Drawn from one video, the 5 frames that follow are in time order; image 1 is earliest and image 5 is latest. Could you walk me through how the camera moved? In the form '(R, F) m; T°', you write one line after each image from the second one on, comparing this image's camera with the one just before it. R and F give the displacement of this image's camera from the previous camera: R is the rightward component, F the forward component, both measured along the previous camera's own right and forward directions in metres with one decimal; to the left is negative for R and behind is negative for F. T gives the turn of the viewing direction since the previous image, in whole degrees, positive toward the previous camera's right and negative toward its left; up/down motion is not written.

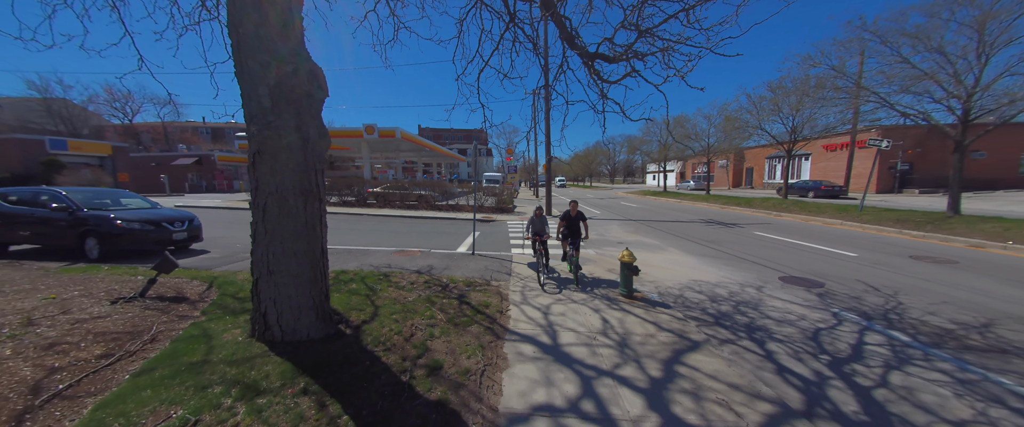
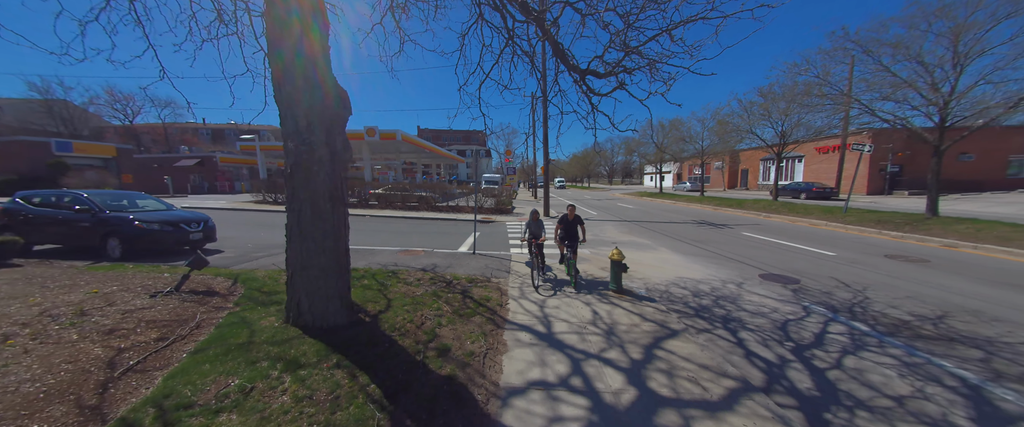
(0.0, -0.3) m; 0°
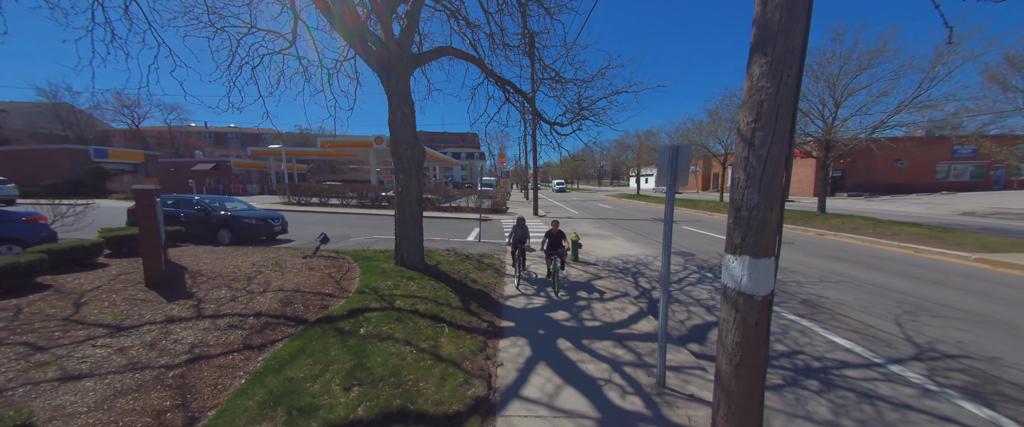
(-0.1, -2.5) m; +1°
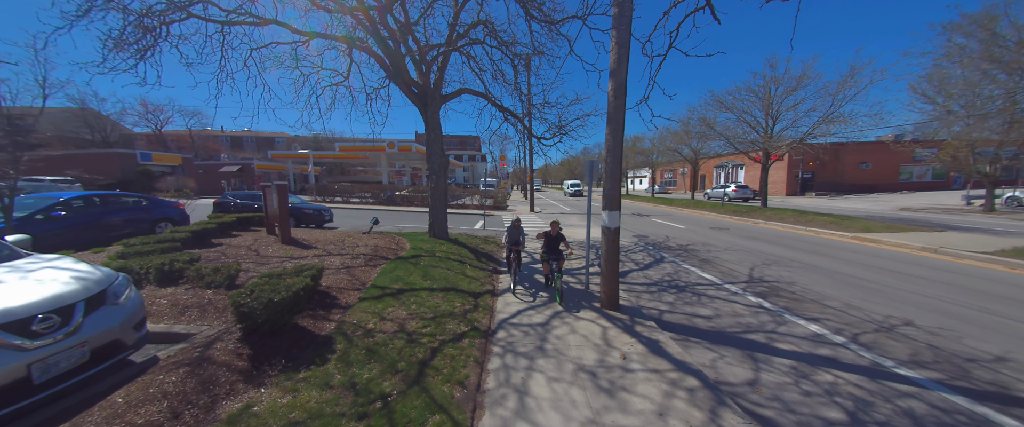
(+0.1, -2.5) m; 0°
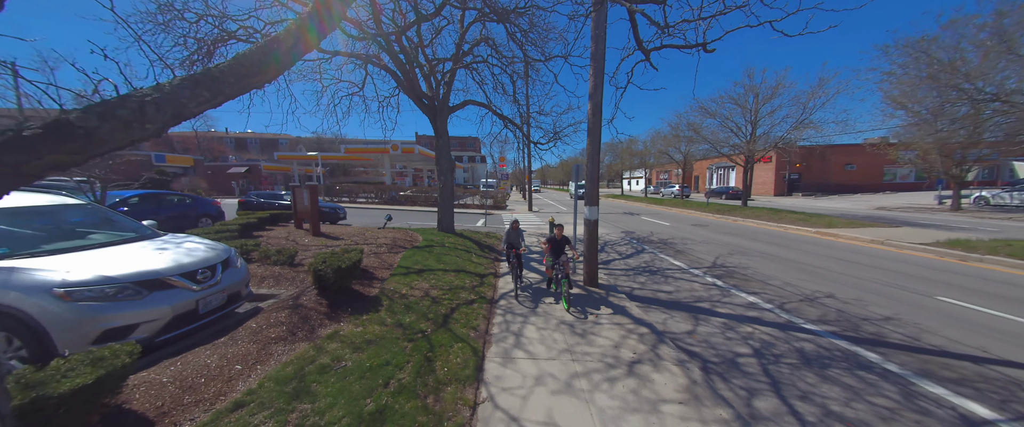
(0.0, -1.1) m; 0°
